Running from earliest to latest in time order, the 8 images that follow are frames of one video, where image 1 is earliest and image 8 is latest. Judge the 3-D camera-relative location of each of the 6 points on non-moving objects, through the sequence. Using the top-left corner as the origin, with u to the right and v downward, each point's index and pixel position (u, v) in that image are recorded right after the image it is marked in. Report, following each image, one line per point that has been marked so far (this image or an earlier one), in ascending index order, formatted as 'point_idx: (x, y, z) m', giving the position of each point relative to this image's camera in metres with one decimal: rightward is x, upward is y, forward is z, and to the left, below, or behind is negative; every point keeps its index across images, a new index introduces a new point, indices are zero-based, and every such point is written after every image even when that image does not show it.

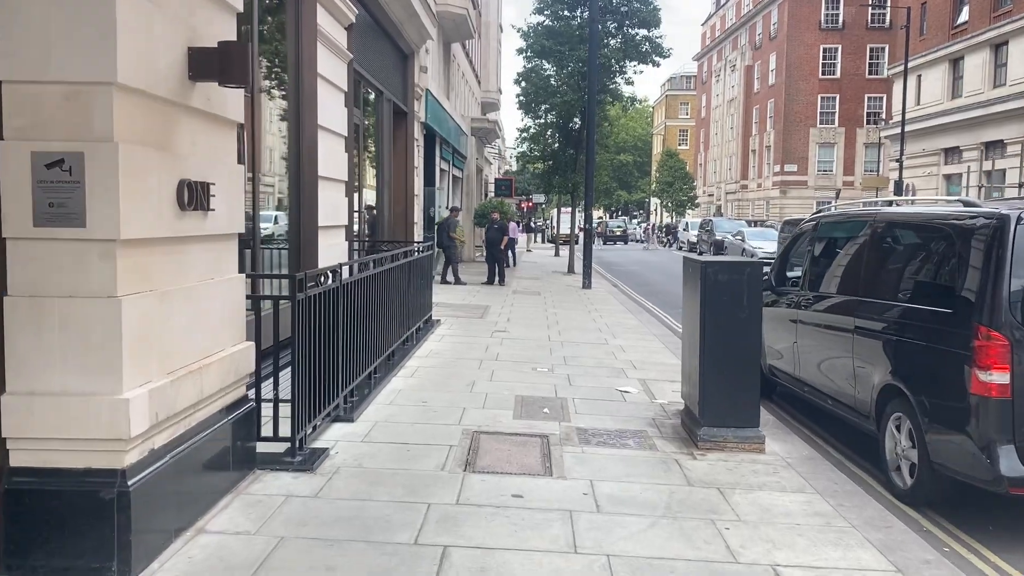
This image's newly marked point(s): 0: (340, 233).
0: (-2.1, +0.7, +10.7) m
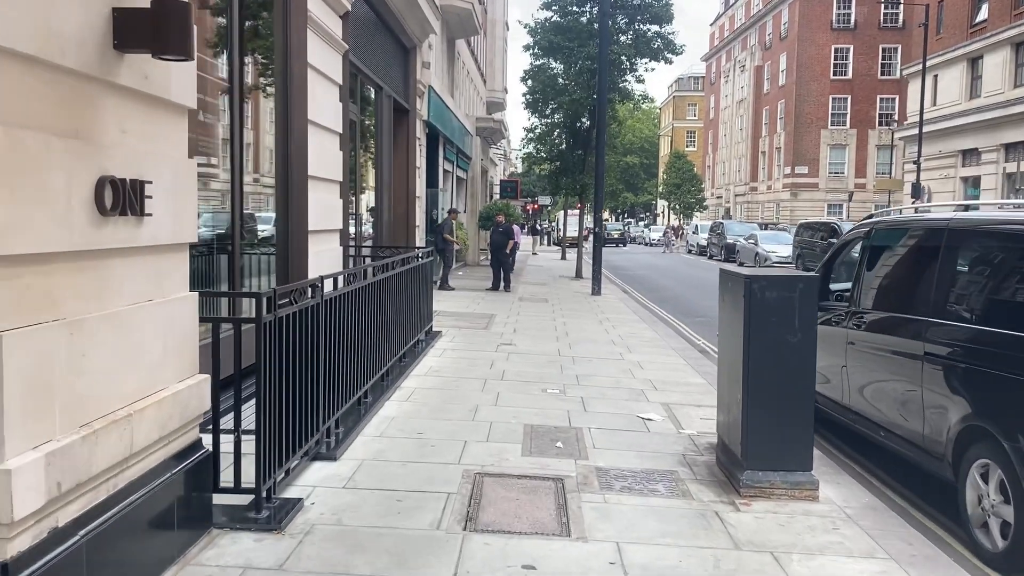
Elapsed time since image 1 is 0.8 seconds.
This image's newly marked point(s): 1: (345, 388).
0: (-2.1, +0.6, +9.9) m
1: (-1.1, -0.6, +5.7) m
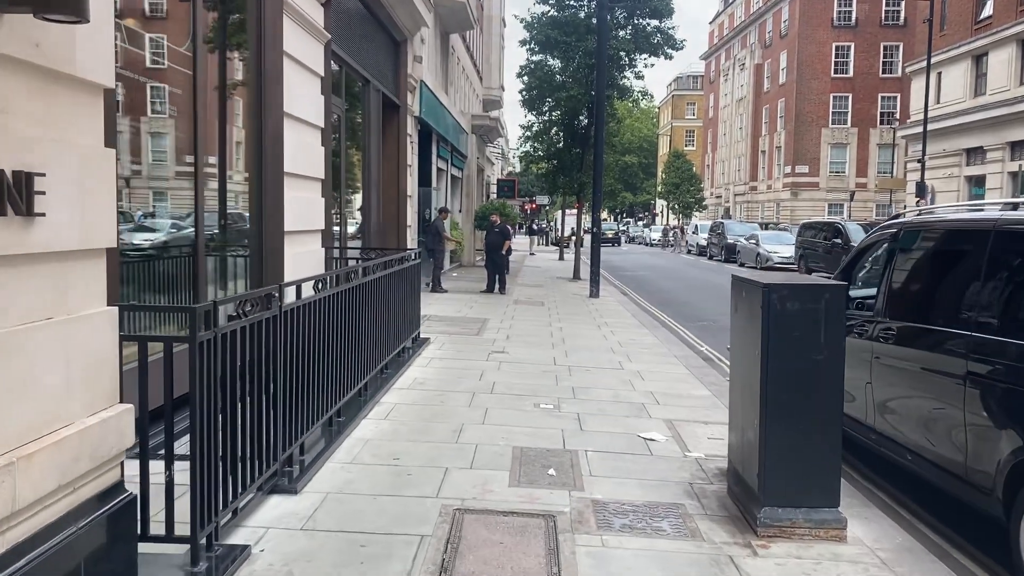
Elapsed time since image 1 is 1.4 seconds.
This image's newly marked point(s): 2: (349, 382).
0: (-2.1, +0.5, +9.3) m
1: (-1.2, -0.7, +5.1) m
2: (-1.1, -0.7, +6.0) m
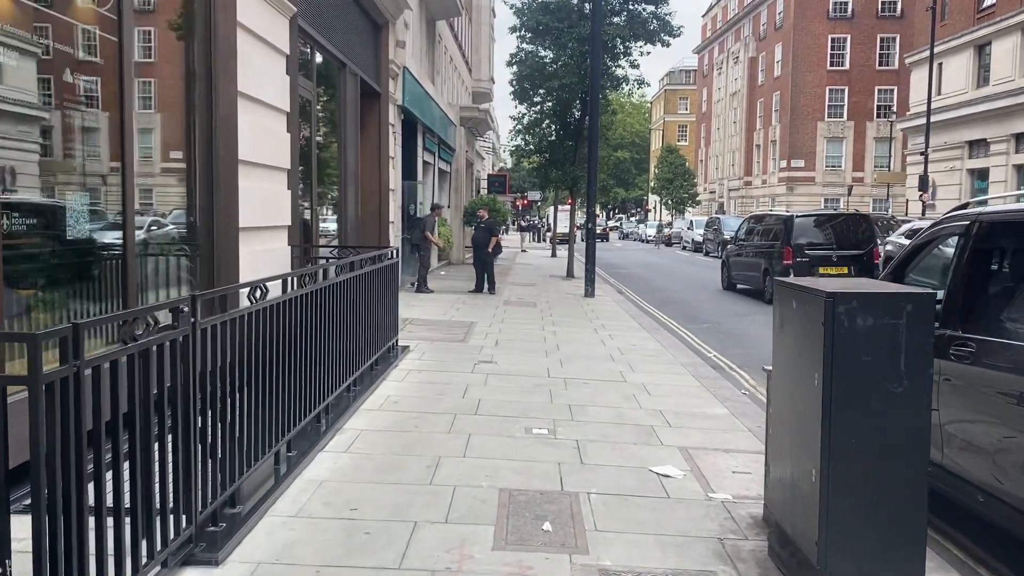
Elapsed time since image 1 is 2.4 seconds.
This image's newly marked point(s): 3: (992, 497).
0: (-2.3, +0.5, +8.3) m
1: (-1.2, -0.7, +4.1) m
2: (-1.2, -0.7, +5.0) m
3: (+2.3, -1.0, +3.9) m
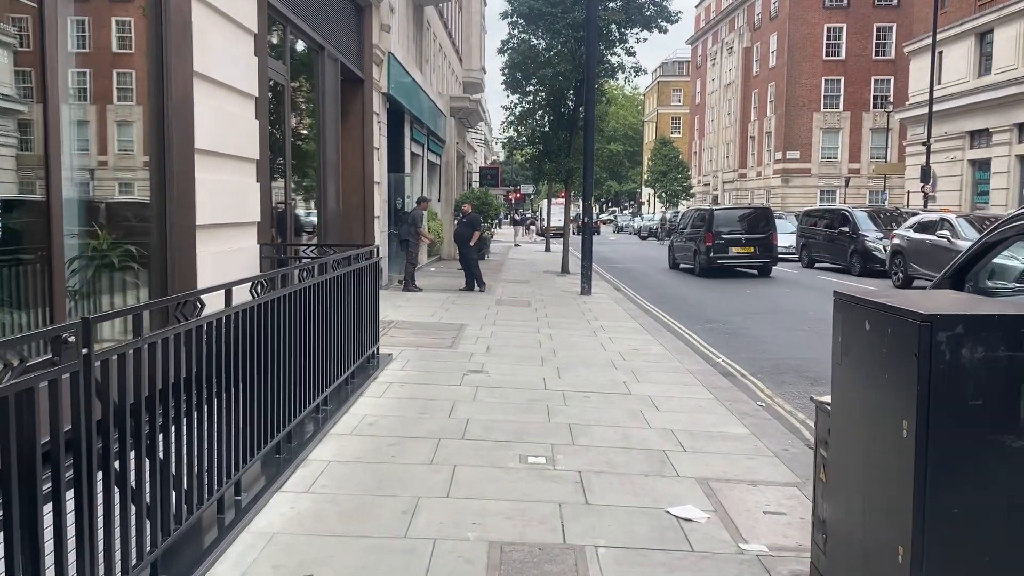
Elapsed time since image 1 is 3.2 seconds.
0: (-2.3, +0.5, +7.5) m
1: (-1.3, -0.8, +3.3) m
2: (-1.3, -0.7, +4.3) m
3: (+2.2, -1.0, +3.2) m
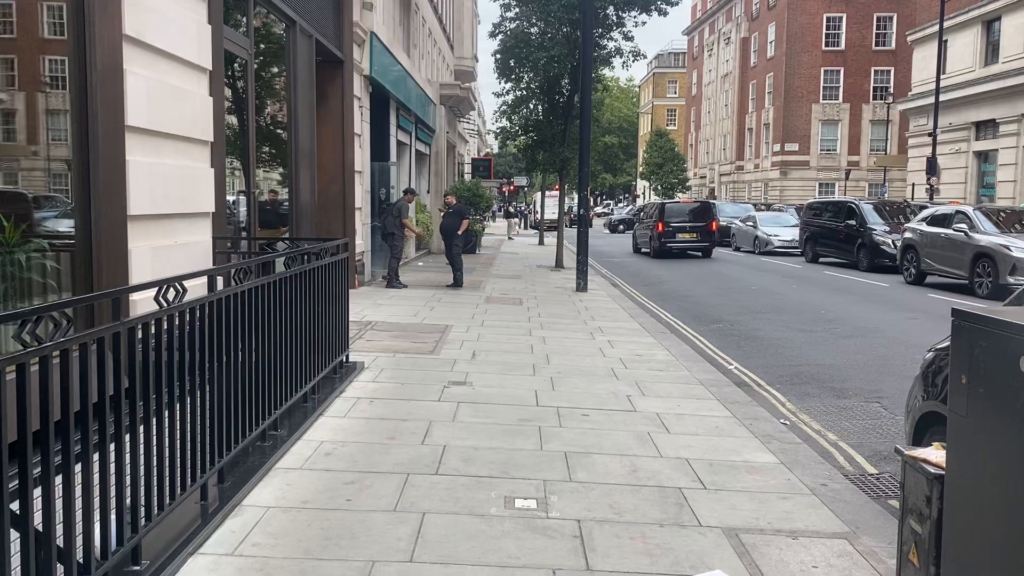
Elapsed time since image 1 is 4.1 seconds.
0: (-2.4, +0.5, +6.6) m
1: (-1.3, -0.8, +2.4) m
2: (-1.3, -0.8, +3.4) m
3: (+2.2, -1.0, +2.3) m
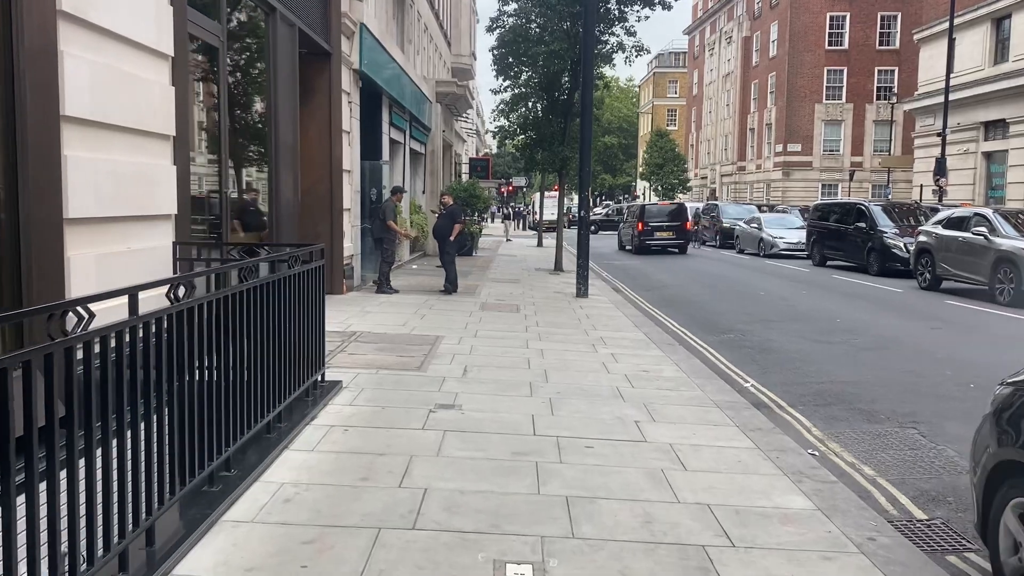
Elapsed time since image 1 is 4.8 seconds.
0: (-2.5, +0.4, +5.9) m
1: (-1.4, -0.9, +1.8) m
2: (-1.4, -0.8, +2.7) m
3: (+2.1, -1.1, +1.6) m
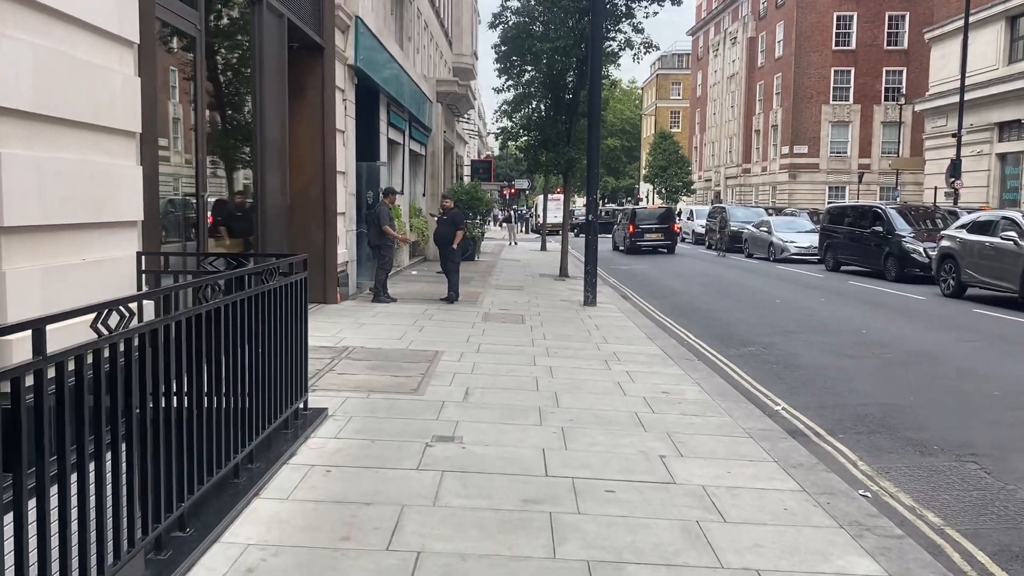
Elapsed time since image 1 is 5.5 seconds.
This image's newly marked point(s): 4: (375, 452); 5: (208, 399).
0: (-2.4, +0.3, +5.2) m
1: (-1.3, -1.0, +1.1) m
2: (-1.3, -0.9, +2.0) m
3: (+2.2, -1.2, +0.9) m
4: (-0.8, -0.9, +4.8) m
5: (-1.3, -0.5, +3.6) m
